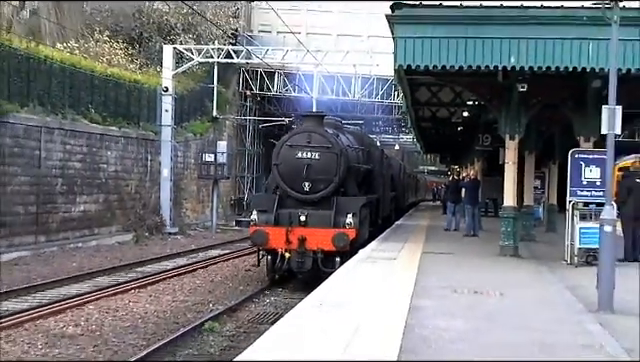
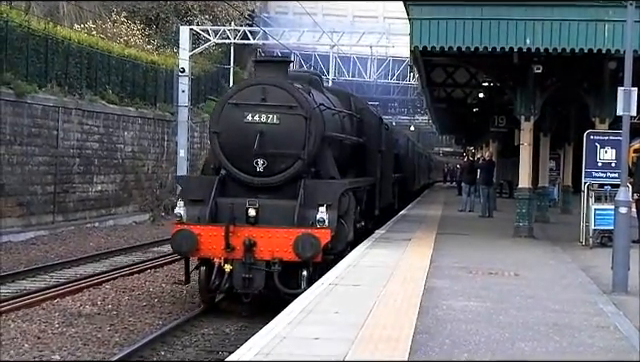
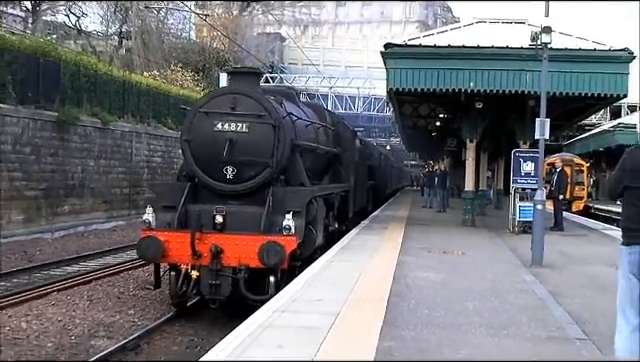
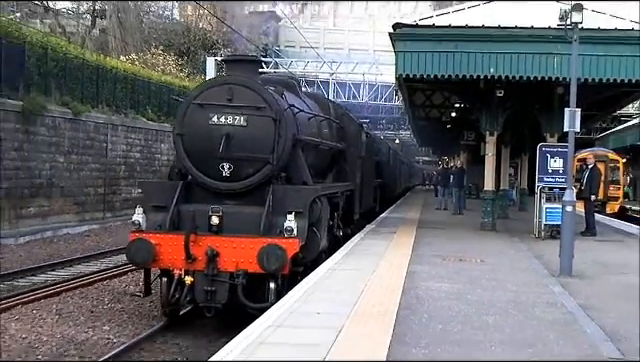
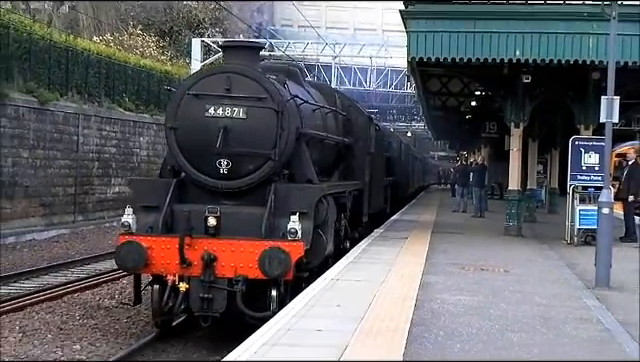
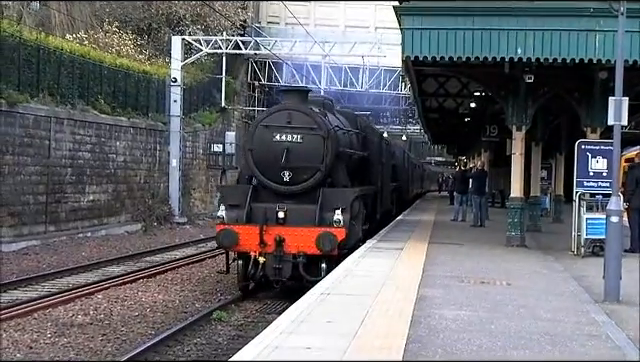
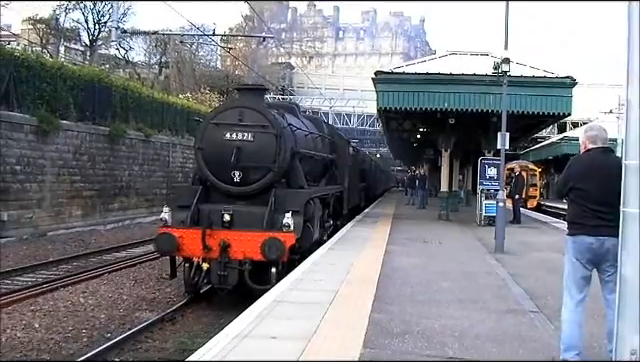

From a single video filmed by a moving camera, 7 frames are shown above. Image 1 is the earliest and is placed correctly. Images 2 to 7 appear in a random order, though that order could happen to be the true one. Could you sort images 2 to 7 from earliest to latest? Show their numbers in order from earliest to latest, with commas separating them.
6, 2, 5, 4, 3, 7
